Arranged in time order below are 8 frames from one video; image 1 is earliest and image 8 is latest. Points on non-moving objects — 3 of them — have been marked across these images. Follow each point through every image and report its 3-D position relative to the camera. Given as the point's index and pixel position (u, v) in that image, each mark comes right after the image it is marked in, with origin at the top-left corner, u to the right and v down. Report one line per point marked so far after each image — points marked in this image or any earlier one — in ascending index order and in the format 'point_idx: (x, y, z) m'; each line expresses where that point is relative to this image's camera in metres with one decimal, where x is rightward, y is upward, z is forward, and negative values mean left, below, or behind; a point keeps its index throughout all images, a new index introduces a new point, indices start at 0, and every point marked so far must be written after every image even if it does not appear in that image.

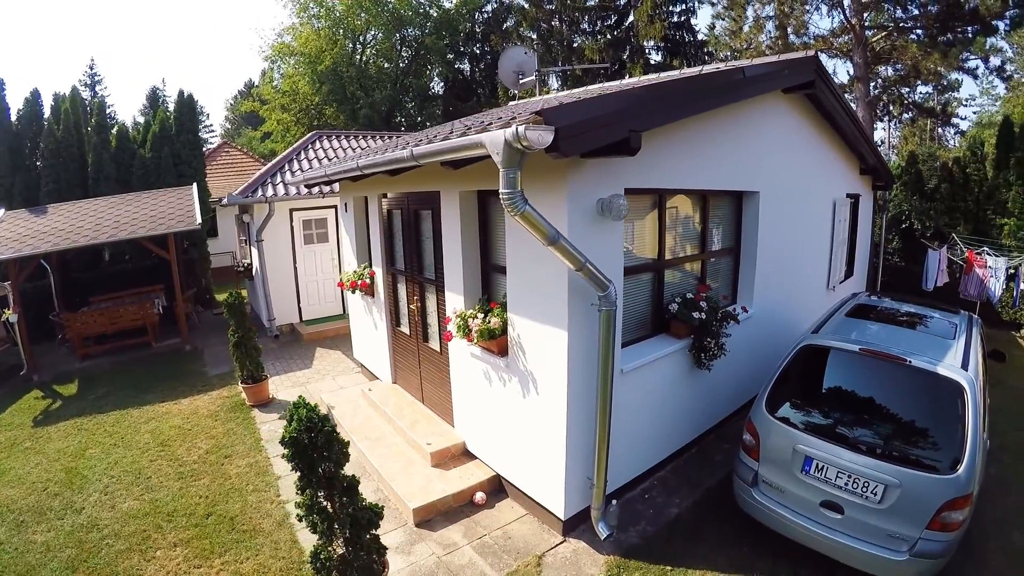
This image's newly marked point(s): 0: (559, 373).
0: (+0.4, -0.6, +3.7) m
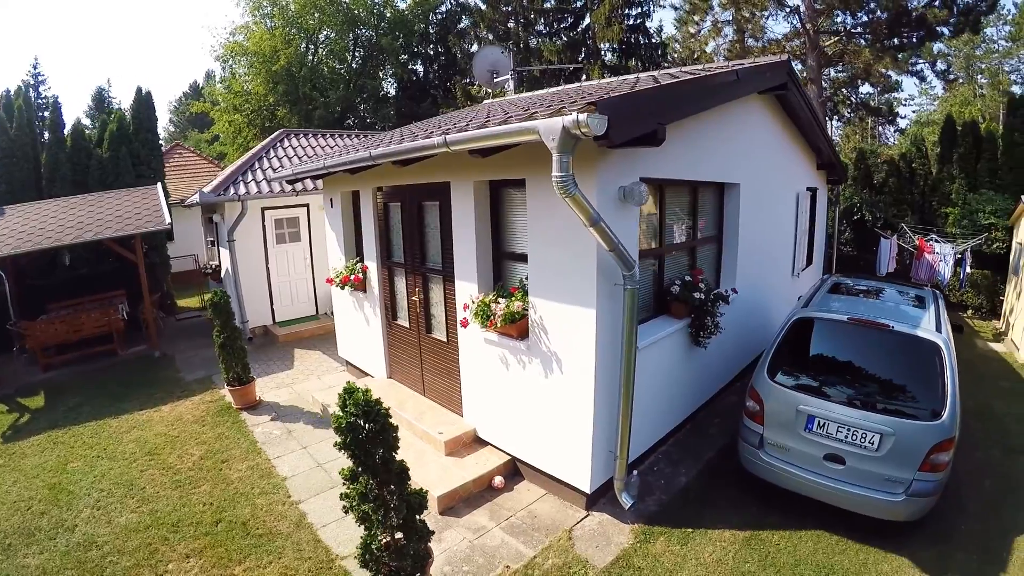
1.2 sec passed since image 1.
0: (+0.6, -0.5, +3.8) m
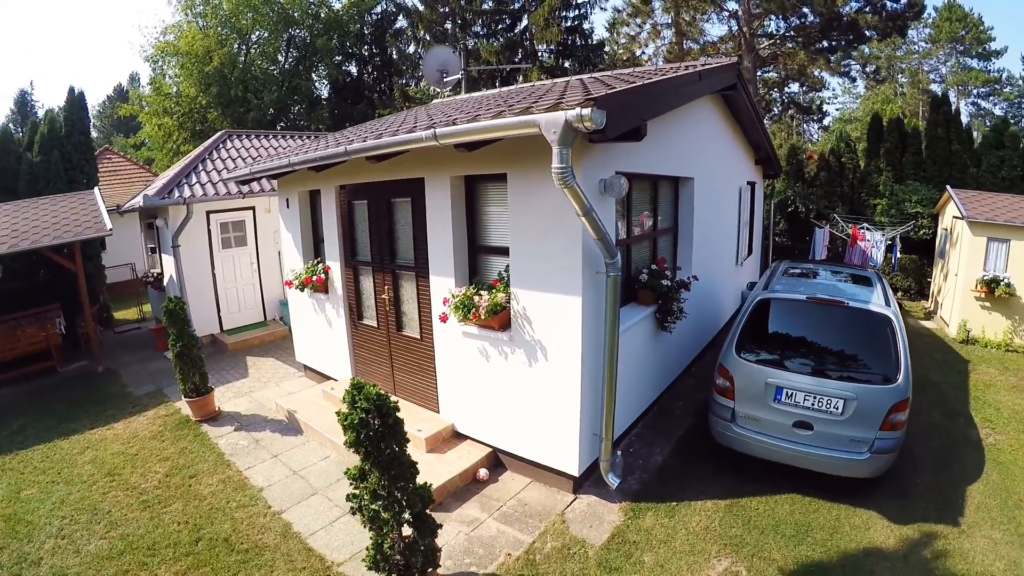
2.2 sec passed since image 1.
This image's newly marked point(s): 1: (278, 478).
0: (+0.5, -0.4, +3.9) m
1: (-2.1, -1.8, +4.8) m
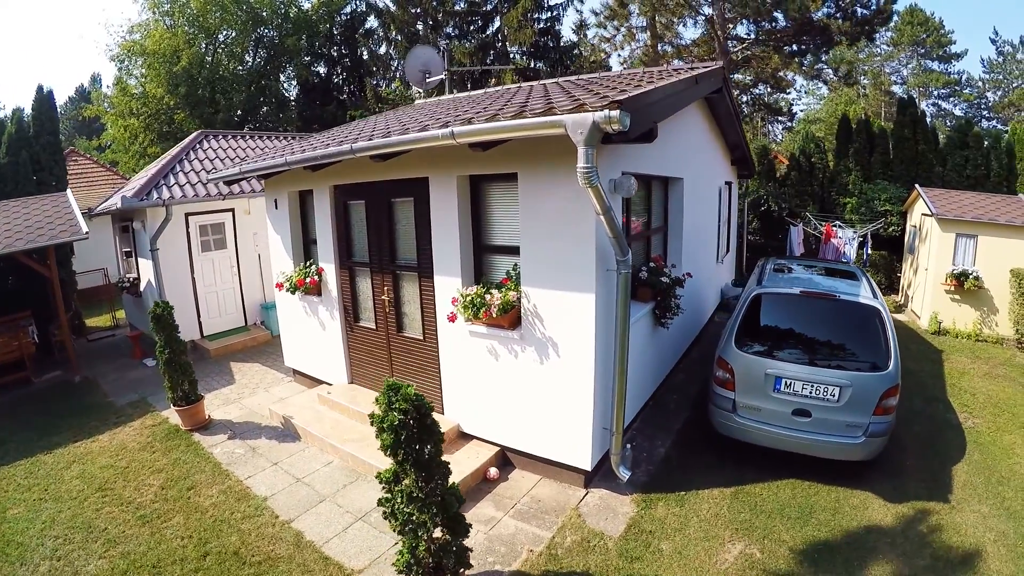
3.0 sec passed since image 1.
0: (+0.6, -0.3, +4.0) m
1: (-2.1, -1.8, +4.7) m
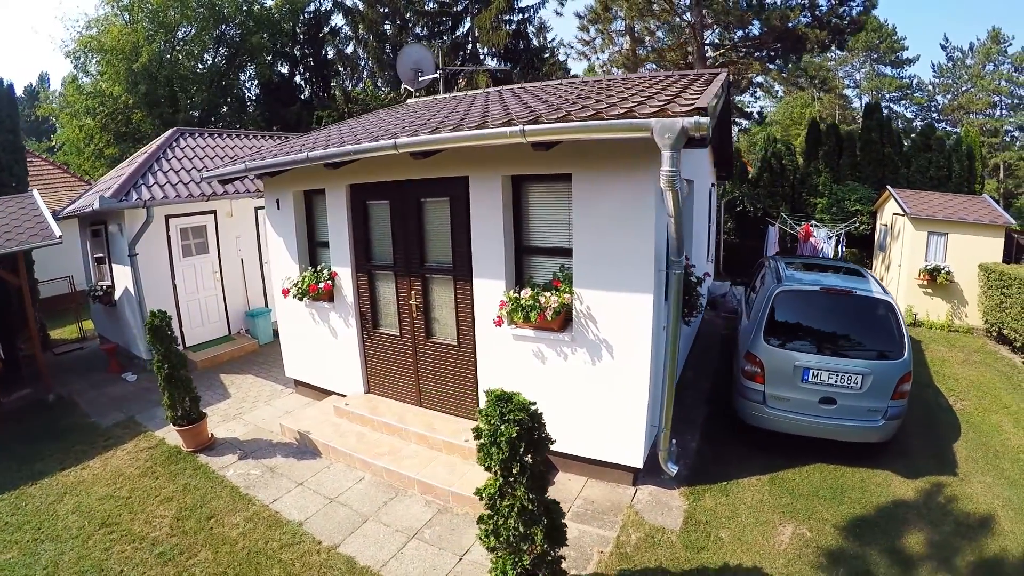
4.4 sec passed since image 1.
0: (+1.0, -0.3, +4.0) m
1: (-1.7, -1.9, +4.5) m
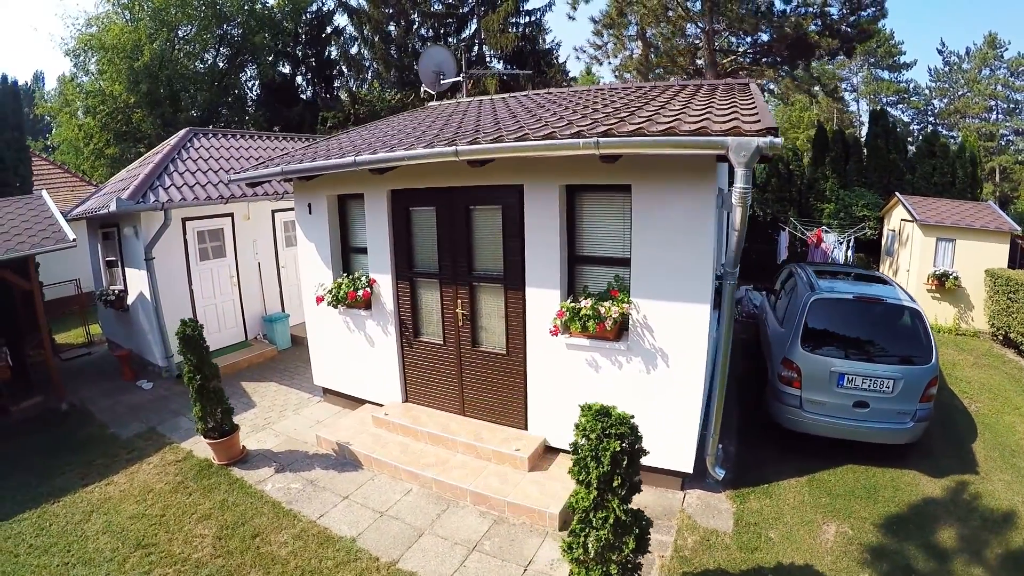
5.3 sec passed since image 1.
0: (+1.5, -0.4, +4.1) m
1: (-1.2, -2.0, +4.5) m
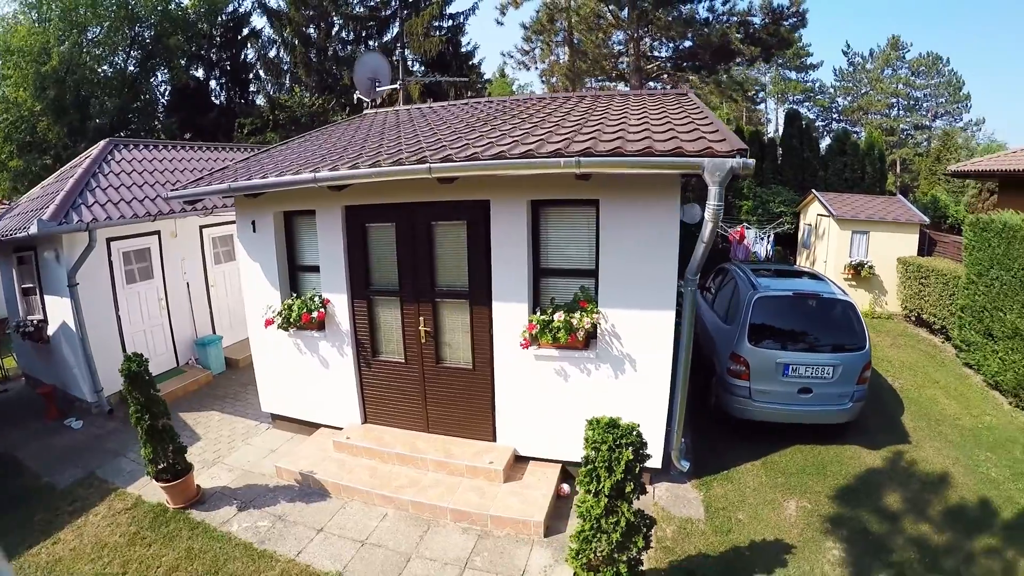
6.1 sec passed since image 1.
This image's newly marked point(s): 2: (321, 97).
0: (+1.3, -0.5, +4.3) m
1: (-1.3, -2.1, +4.4) m
2: (-7.1, +7.1, +19.8) m
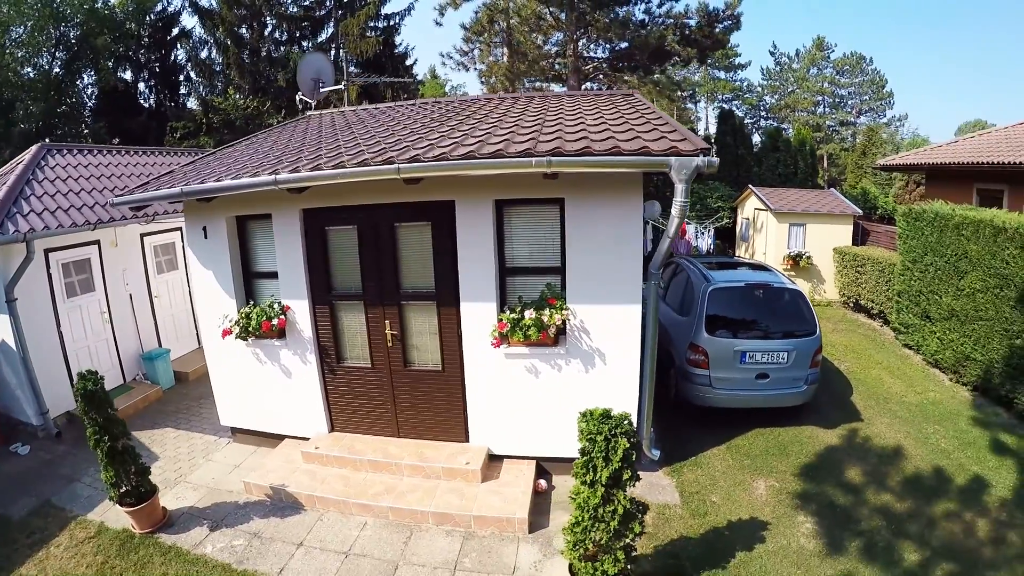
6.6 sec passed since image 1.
0: (+1.1, -0.4, +4.4) m
1: (-1.4, -2.2, +4.3) m
2: (-8.8, +6.8, +19.1) m
